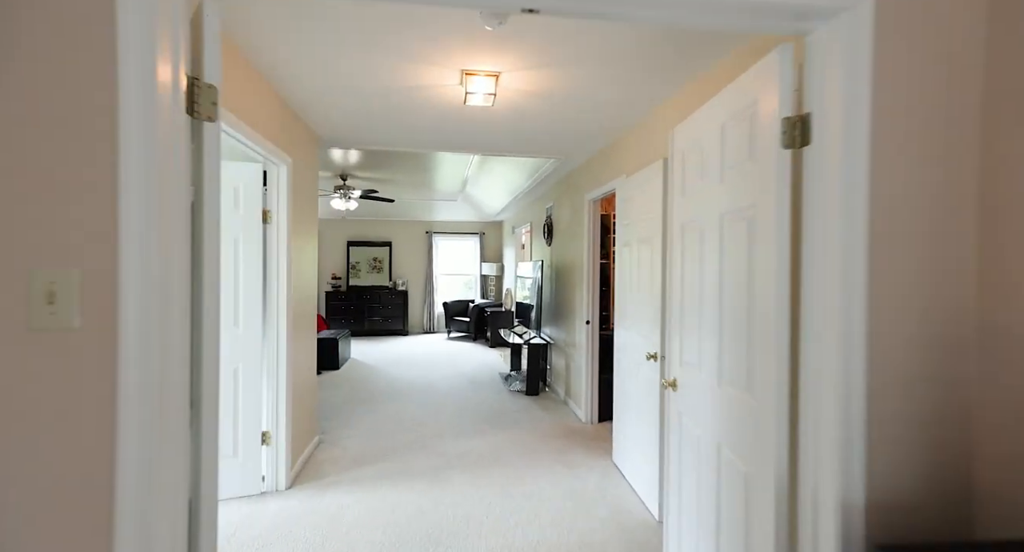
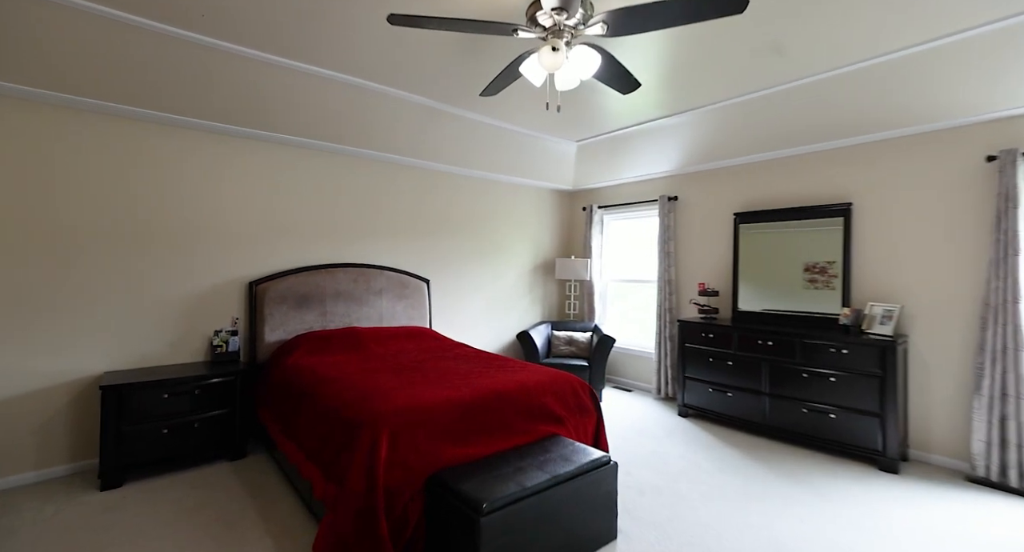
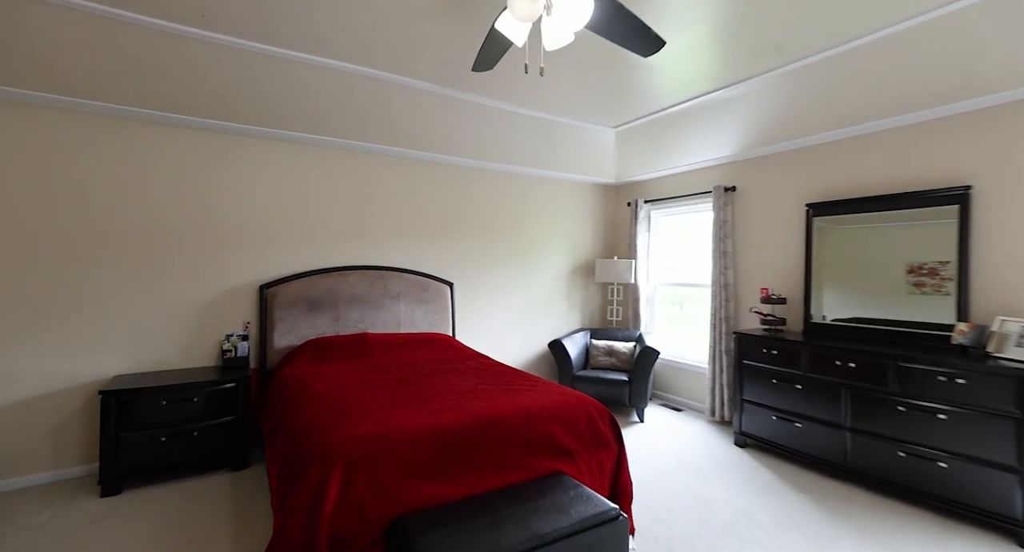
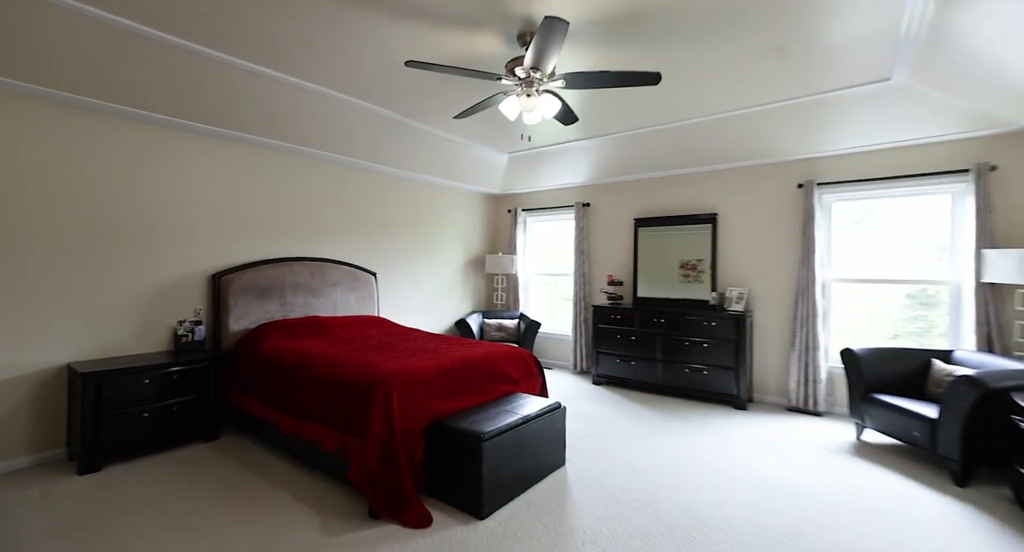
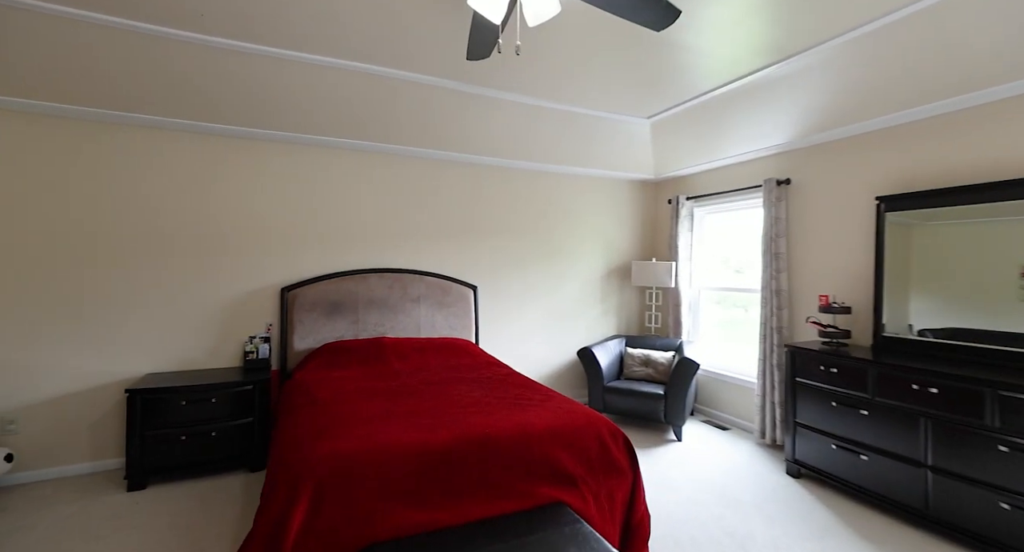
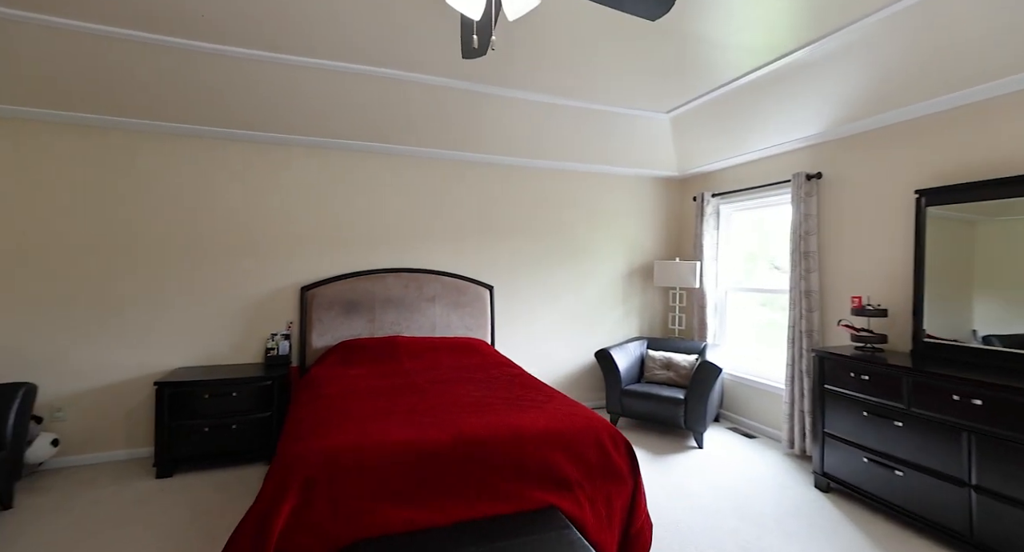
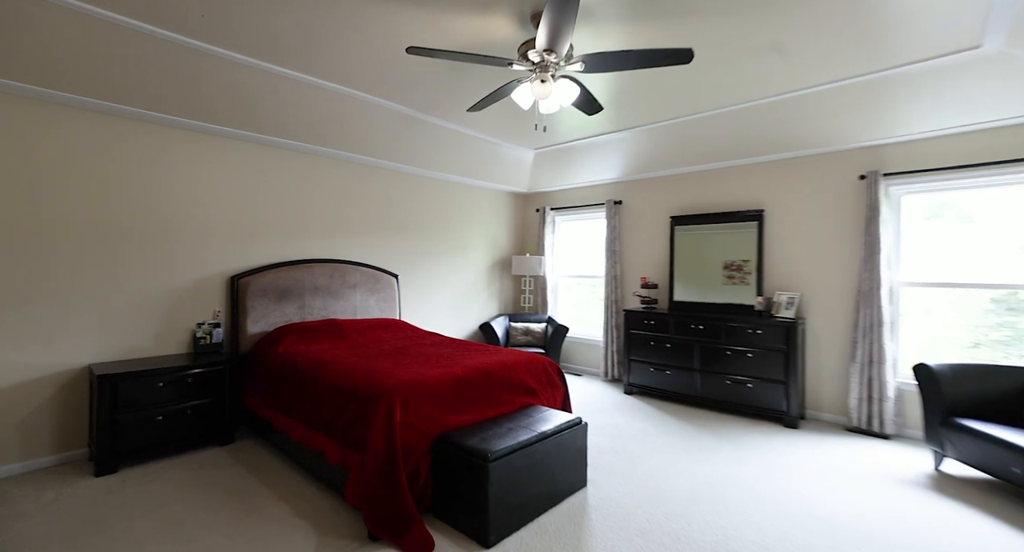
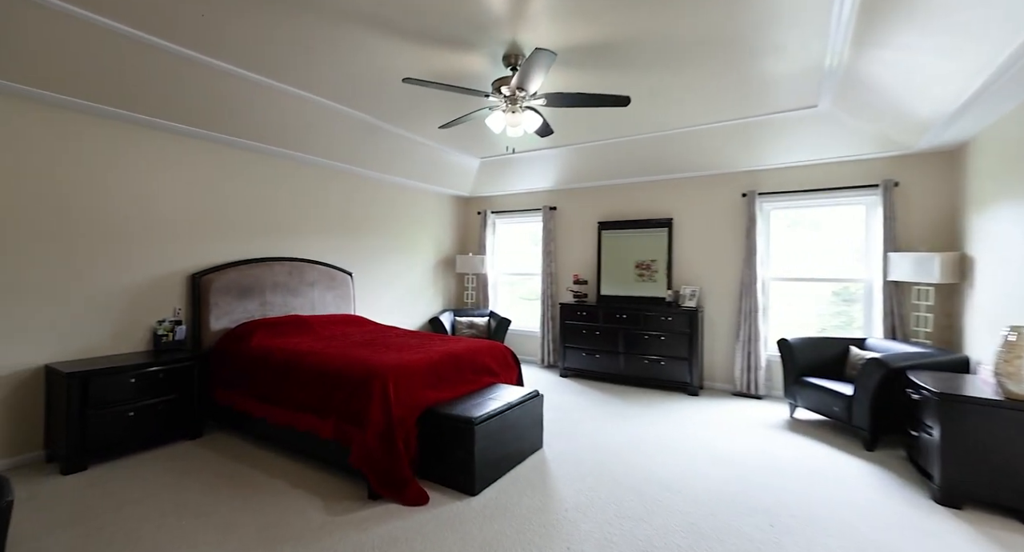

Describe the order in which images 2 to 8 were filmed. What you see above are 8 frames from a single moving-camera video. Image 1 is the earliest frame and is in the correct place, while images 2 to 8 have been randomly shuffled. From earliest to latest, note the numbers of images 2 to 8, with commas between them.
8, 4, 7, 2, 3, 5, 6
